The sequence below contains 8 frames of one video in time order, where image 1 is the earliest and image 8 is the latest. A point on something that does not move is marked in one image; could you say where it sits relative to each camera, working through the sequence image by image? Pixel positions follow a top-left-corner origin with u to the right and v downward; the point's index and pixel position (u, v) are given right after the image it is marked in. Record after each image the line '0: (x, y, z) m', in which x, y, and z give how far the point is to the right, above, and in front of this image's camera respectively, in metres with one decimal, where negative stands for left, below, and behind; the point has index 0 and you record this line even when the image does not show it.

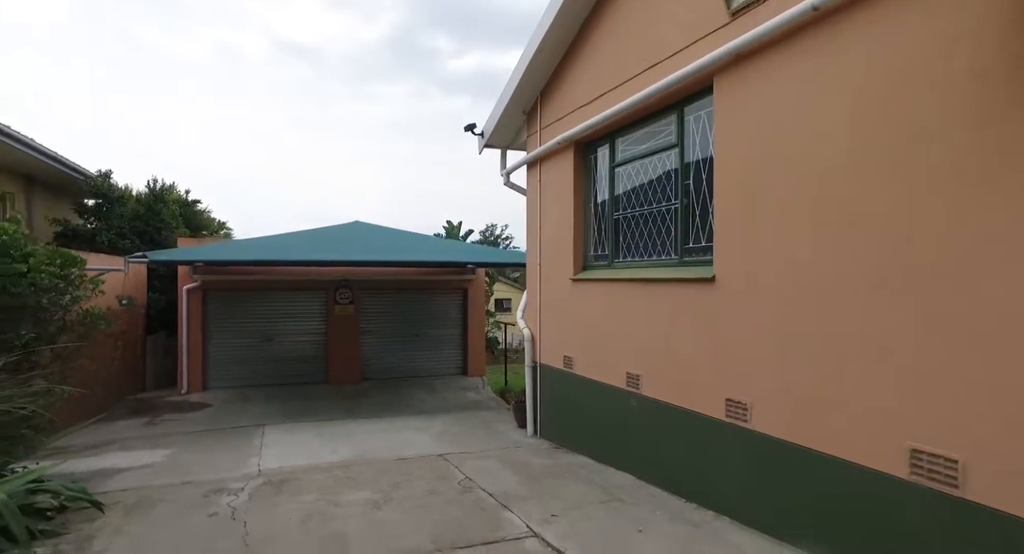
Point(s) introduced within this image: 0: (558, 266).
0: (+0.5, +0.1, +6.2) m
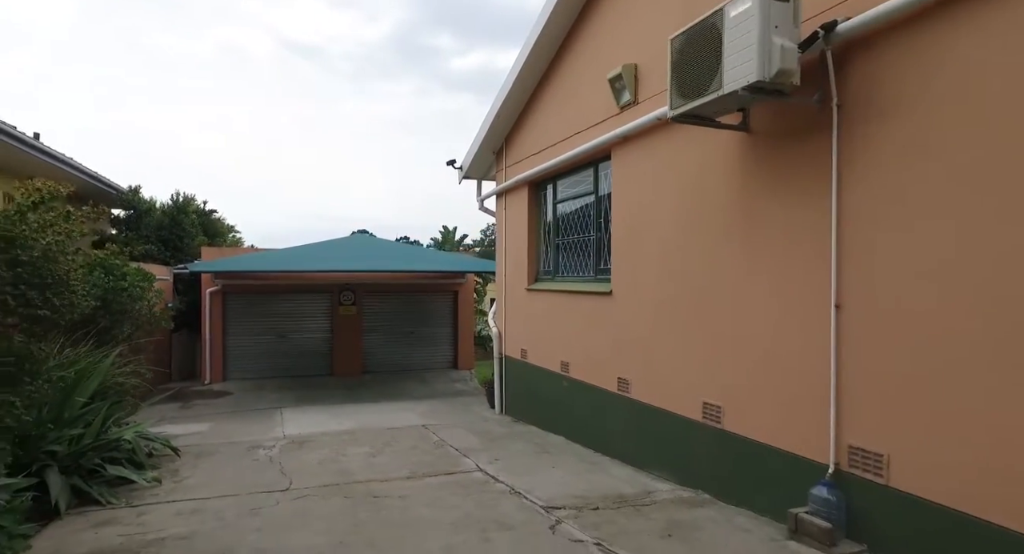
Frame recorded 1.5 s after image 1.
0: (+0.1, 0.0, +7.9) m
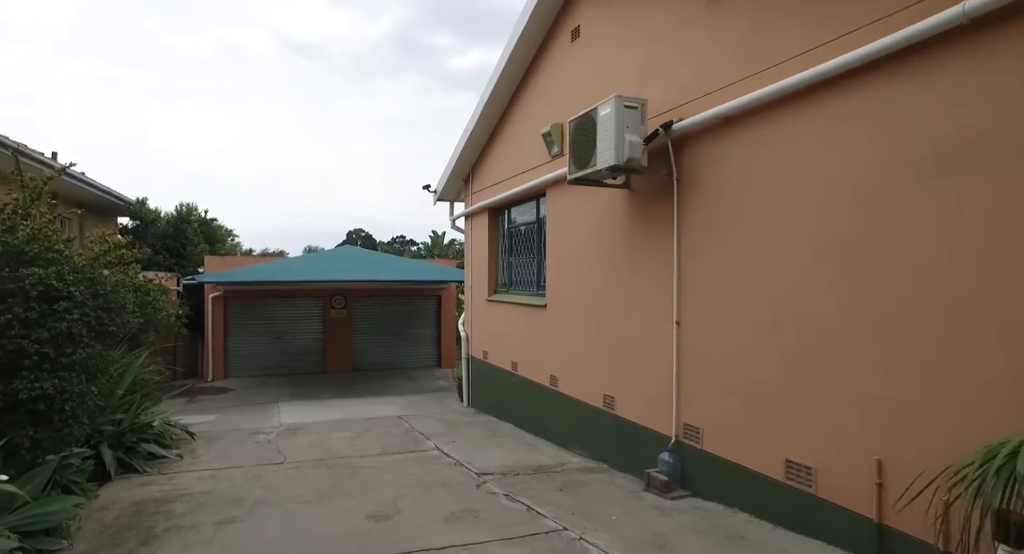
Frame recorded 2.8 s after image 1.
0: (-0.5, -0.2, +9.2) m
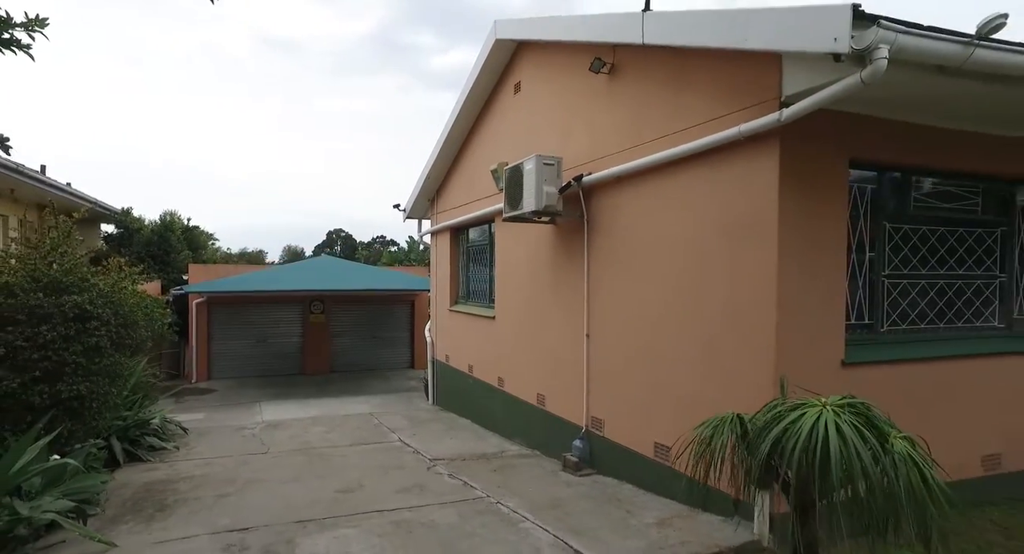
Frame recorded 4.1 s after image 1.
0: (-1.2, -0.4, +10.3) m
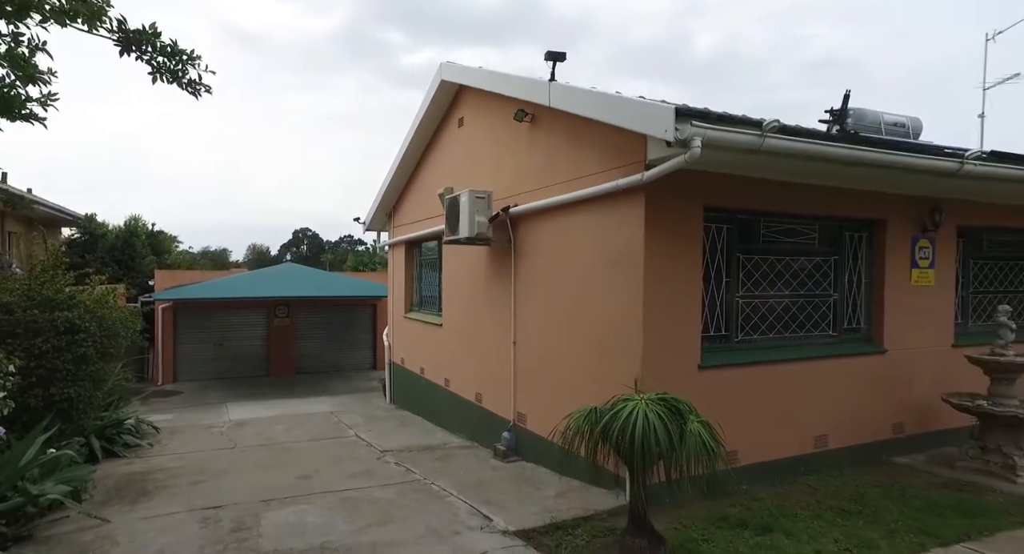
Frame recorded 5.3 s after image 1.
0: (-2.1, -0.6, +11.2) m
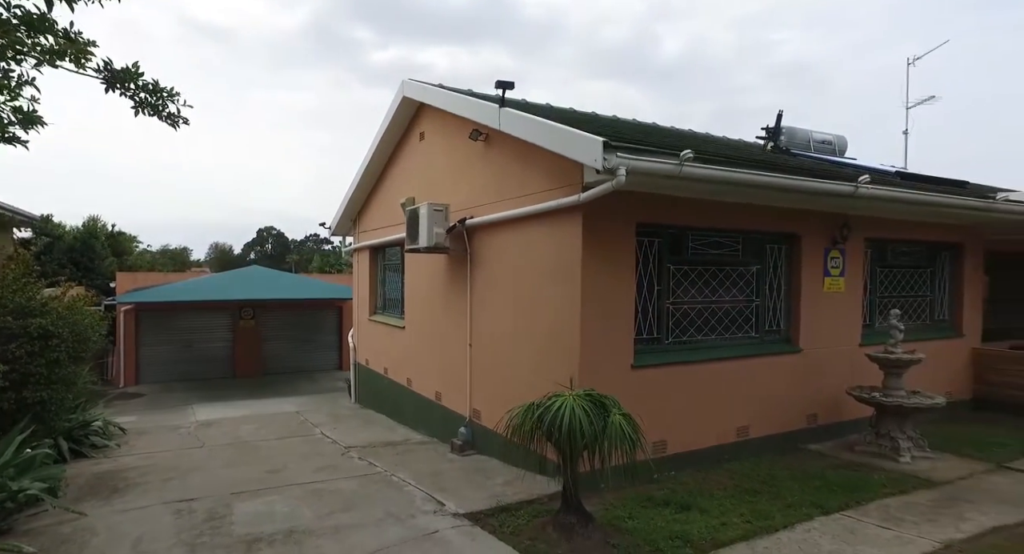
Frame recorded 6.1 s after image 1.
0: (-2.9, -0.6, +11.6) m
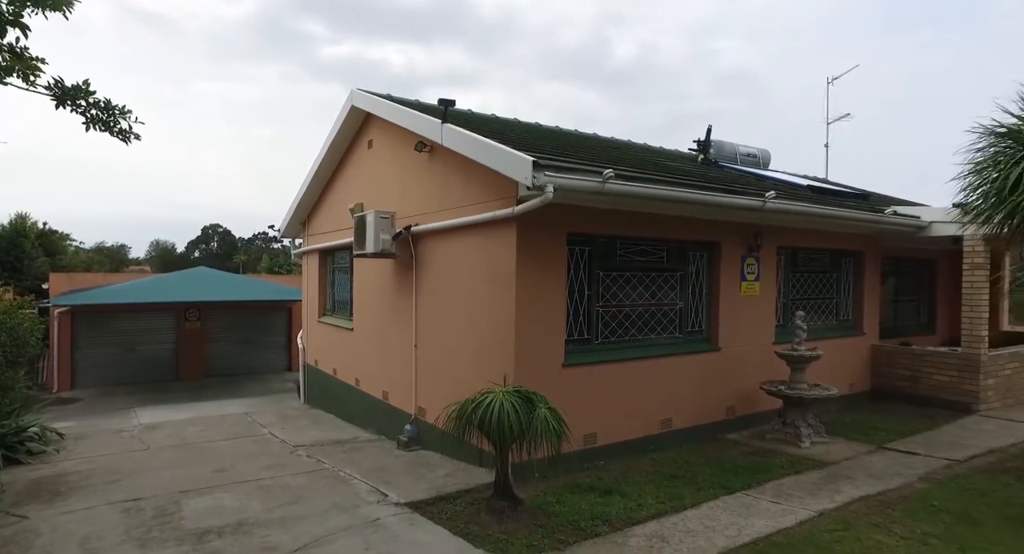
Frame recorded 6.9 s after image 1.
0: (-3.9, -0.7, +11.8) m
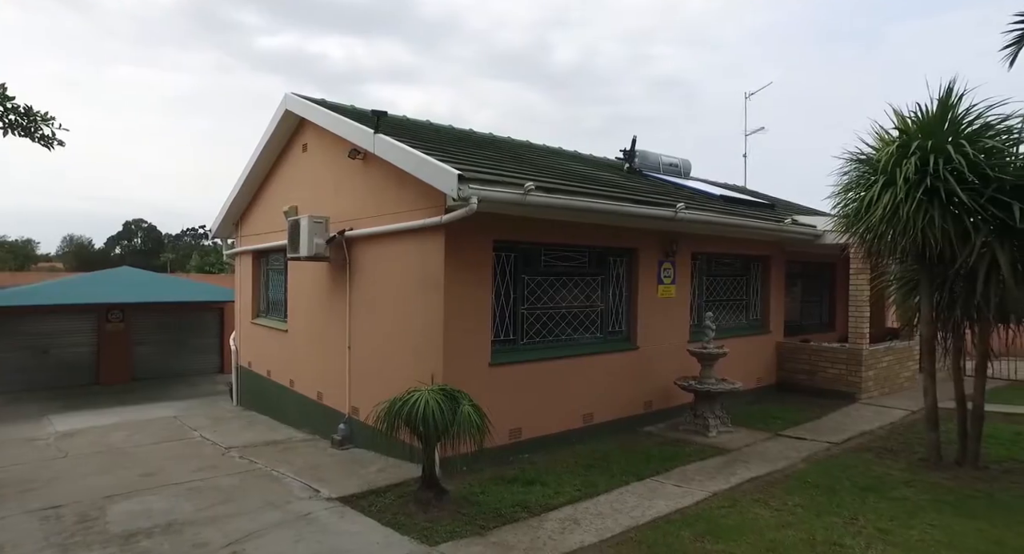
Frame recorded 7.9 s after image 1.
0: (-5.2, -0.7, +11.7) m
